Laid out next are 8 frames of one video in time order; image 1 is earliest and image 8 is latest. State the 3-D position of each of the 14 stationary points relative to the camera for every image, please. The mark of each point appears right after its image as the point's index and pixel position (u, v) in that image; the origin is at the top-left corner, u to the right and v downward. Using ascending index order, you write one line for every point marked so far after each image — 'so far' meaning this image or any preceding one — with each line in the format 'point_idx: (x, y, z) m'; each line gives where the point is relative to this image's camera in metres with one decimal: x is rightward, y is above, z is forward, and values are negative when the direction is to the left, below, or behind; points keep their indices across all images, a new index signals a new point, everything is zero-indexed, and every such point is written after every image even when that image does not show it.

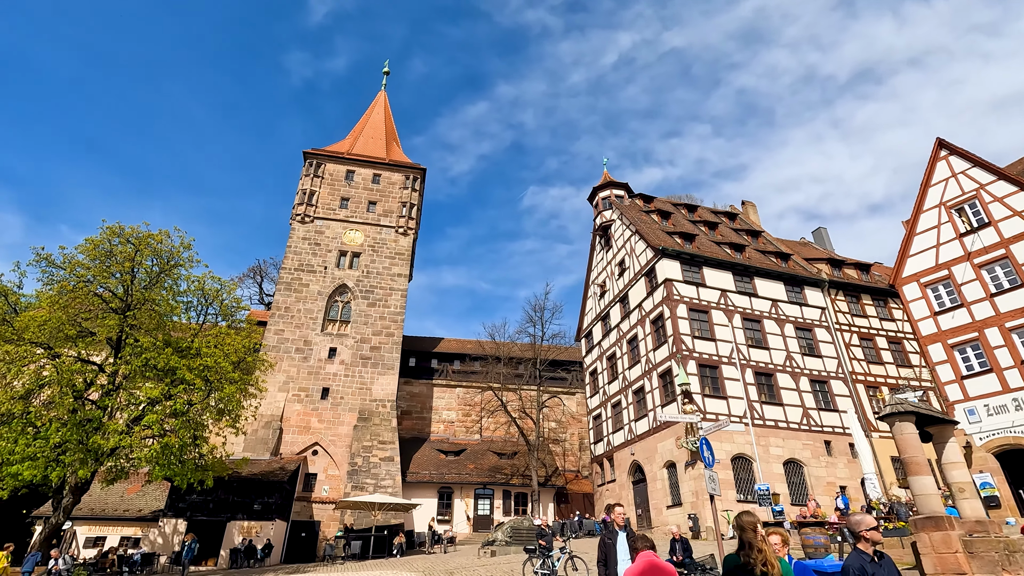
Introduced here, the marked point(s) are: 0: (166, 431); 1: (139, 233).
0: (-10.8, -4.5, +16.8) m
1: (-12.6, +1.9, +18.2) m
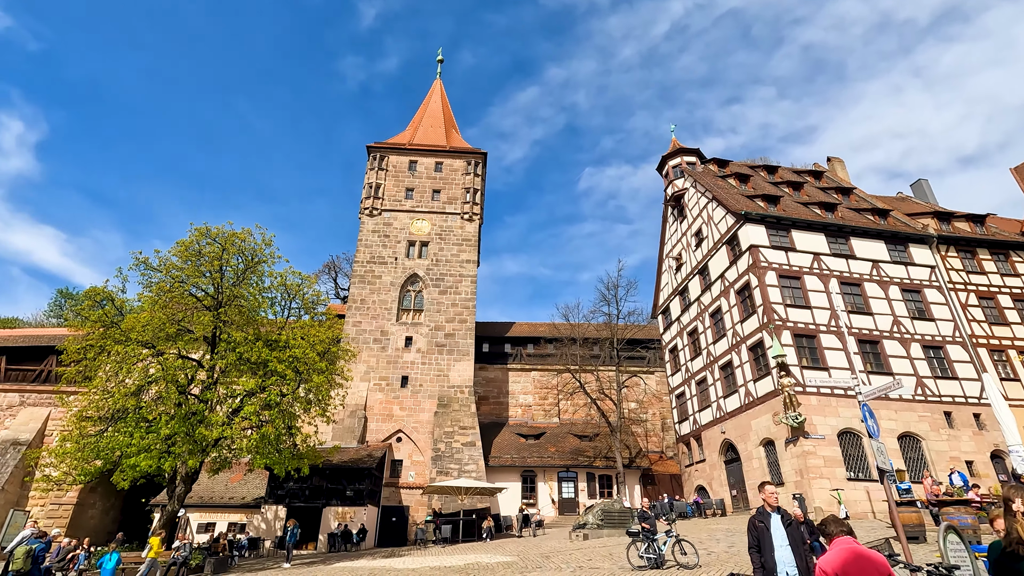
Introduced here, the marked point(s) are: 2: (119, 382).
0: (-8.1, -4.3, +17.4) m
1: (-10.1, +2.0, +18.8) m
2: (-12.5, -3.0, +16.9) m
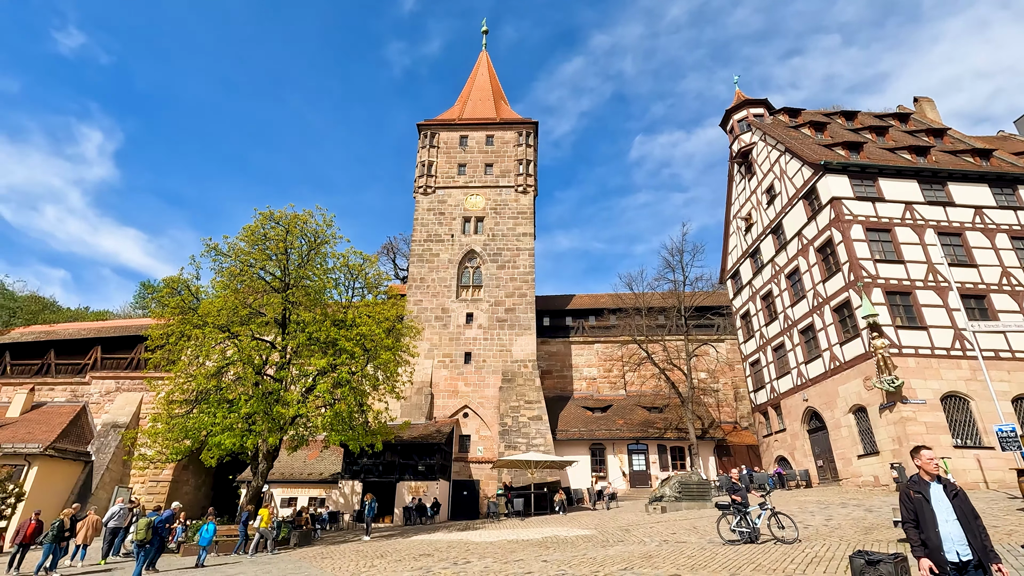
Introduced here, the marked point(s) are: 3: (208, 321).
0: (-5.8, -3.6, +17.7) m
1: (-8.0, +2.6, +19.0) m
2: (-10.3, -2.5, +17.6) m
3: (-9.9, -1.1, +17.4) m
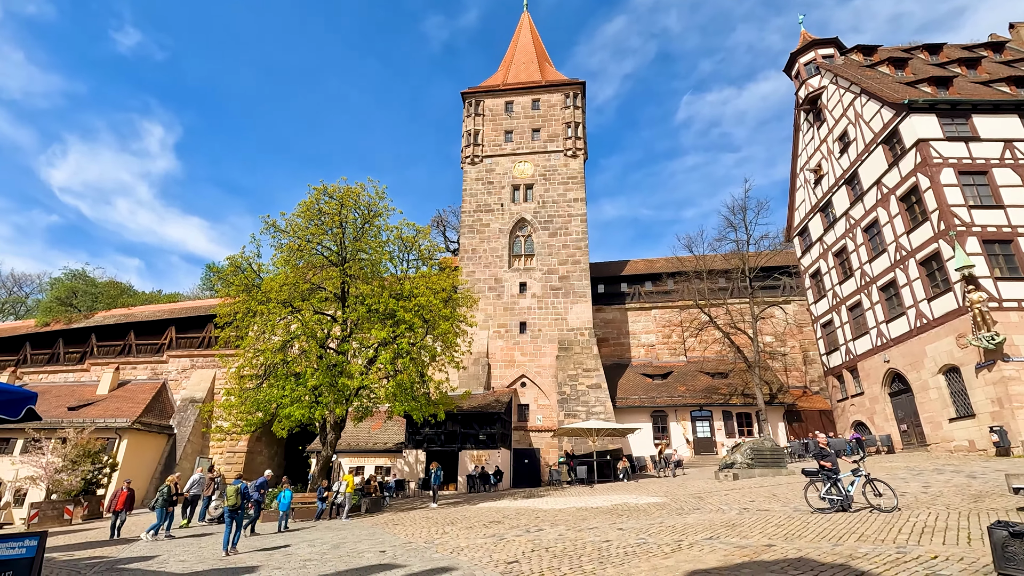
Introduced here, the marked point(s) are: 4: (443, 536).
0: (-3.8, -2.7, +17.8) m
1: (-6.1, +3.5, +19.0) m
2: (-8.3, -1.7, +18.0) m
3: (-8.0, -0.3, +17.8) m
4: (-1.4, -5.2, +11.1) m
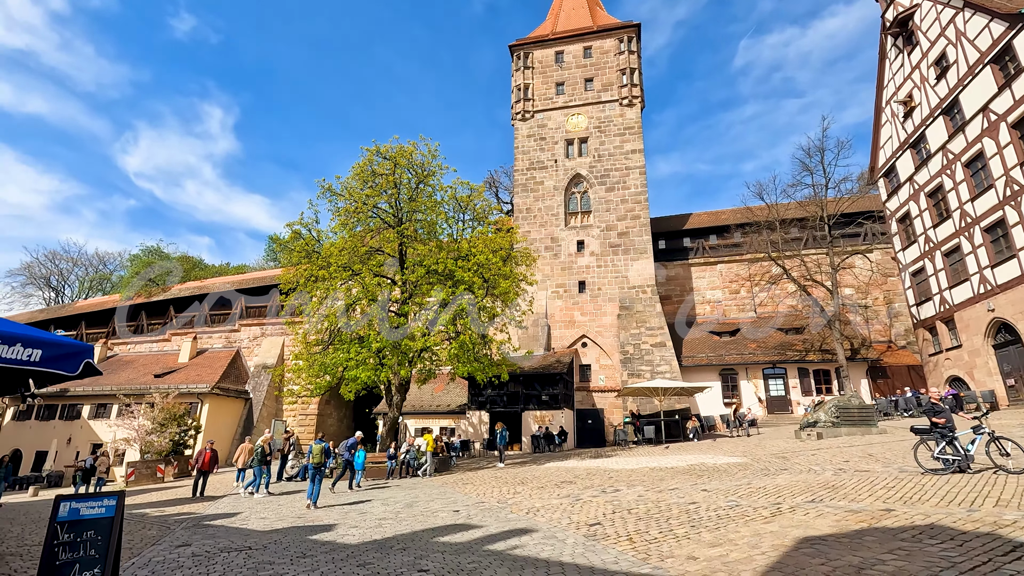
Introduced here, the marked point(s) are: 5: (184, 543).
0: (-1.7, -1.4, +17.5) m
1: (-4.1, +4.8, +18.6) m
2: (-6.2, -0.6, +18.2) m
3: (-6.0, +0.9, +17.8) m
4: (+0.1, -4.2, +10.8) m
5: (-4.7, -3.7, +7.7) m
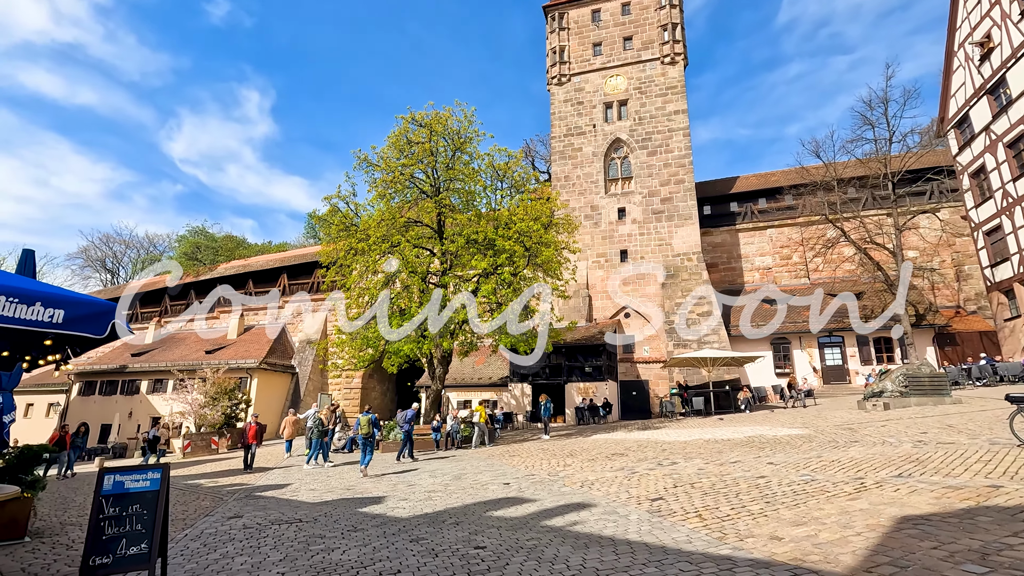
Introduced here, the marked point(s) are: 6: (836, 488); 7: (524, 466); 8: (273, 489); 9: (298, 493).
0: (-0.4, -0.4, +17.1) m
1: (-2.8, +5.8, +18.0) m
2: (-4.8, +0.4, +18.0) m
3: (-4.7, +1.8, +17.5) m
4: (+1.1, -3.5, +10.5) m
5: (-4.0, -3.2, +7.7) m
6: (+4.0, -2.5, +6.7) m
7: (+0.3, -3.7, +11.3) m
8: (-4.5, -3.8, +10.0) m
9: (-3.8, -3.6, +9.4) m
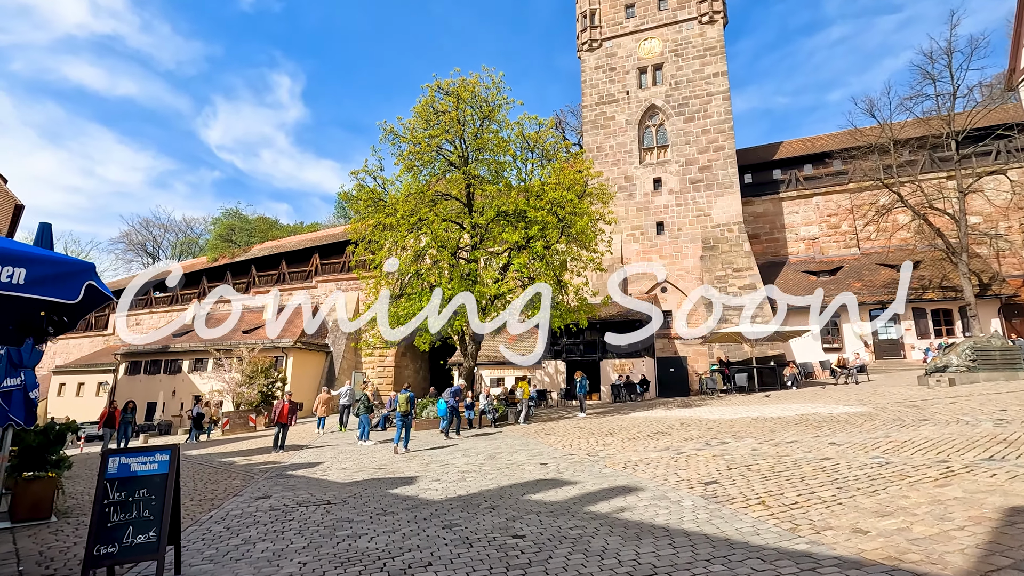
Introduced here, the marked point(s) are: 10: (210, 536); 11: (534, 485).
0: (+0.7, +0.4, +16.5) m
1: (-1.8, +6.6, +17.3) m
2: (-3.8, +1.1, +17.7) m
3: (-3.7, +2.6, +17.1) m
4: (+1.8, -3.0, +9.9) m
5: (-3.4, -2.9, +7.4) m
6: (+4.5, -2.1, +5.9) m
7: (+1.0, -3.2, +10.7) m
8: (-3.8, -3.3, +9.7) m
9: (-3.1, -3.2, +9.2) m
10: (-3.1, -2.5, +5.4) m
11: (+0.3, -2.6, +7.1) m
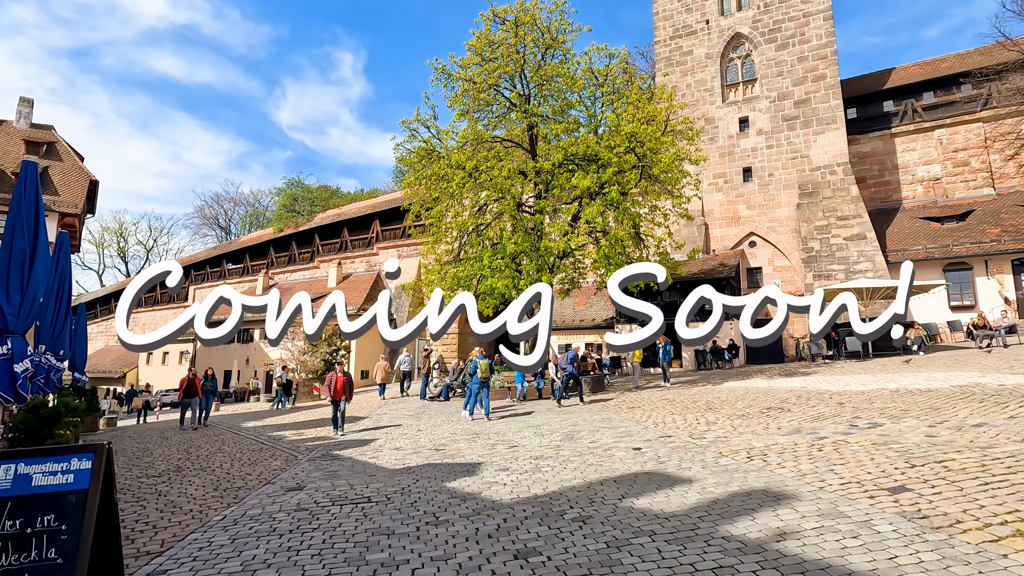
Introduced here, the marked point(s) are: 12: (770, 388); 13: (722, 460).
0: (+2.6, +1.7, +14.5) m
1: (0.0, +7.9, +15.2) m
2: (-1.7, +2.4, +16.1) m
3: (-1.7, +3.8, +15.4) m
4: (+3.0, -2.1, +8.0) m
5: (-2.5, -2.2, +6.1) m
6: (+5.2, -1.4, +3.7) m
7: (+2.3, -2.2, +8.9) m
8: (-2.5, -2.5, +8.5) m
9: (-1.9, -2.4, +7.8) m
10: (-2.3, -2.0, +4.1) m
11: (+1.2, -1.9, +5.3) m
12: (+5.8, -2.2, +12.1) m
13: (+2.3, -1.9, +5.9) m
